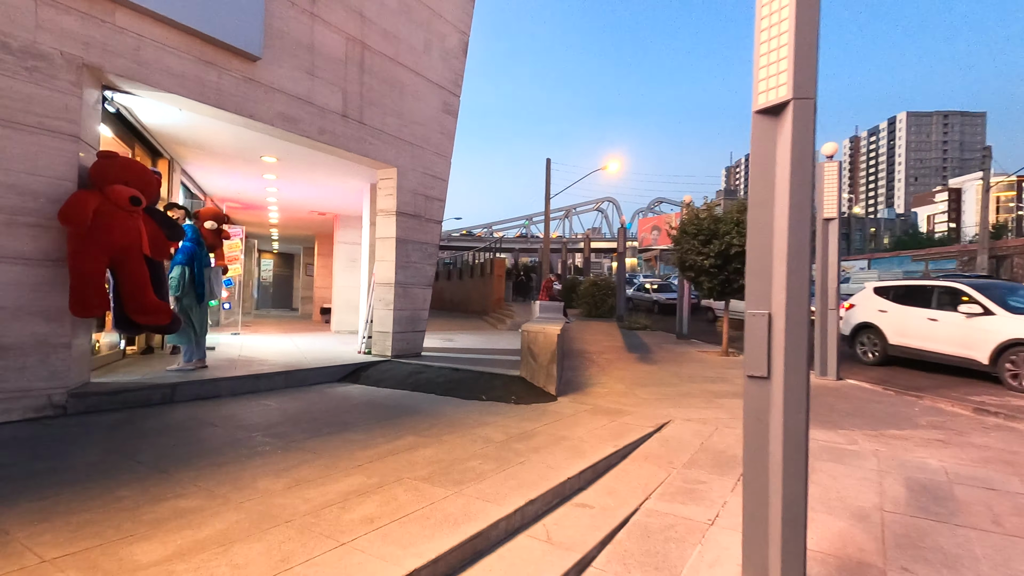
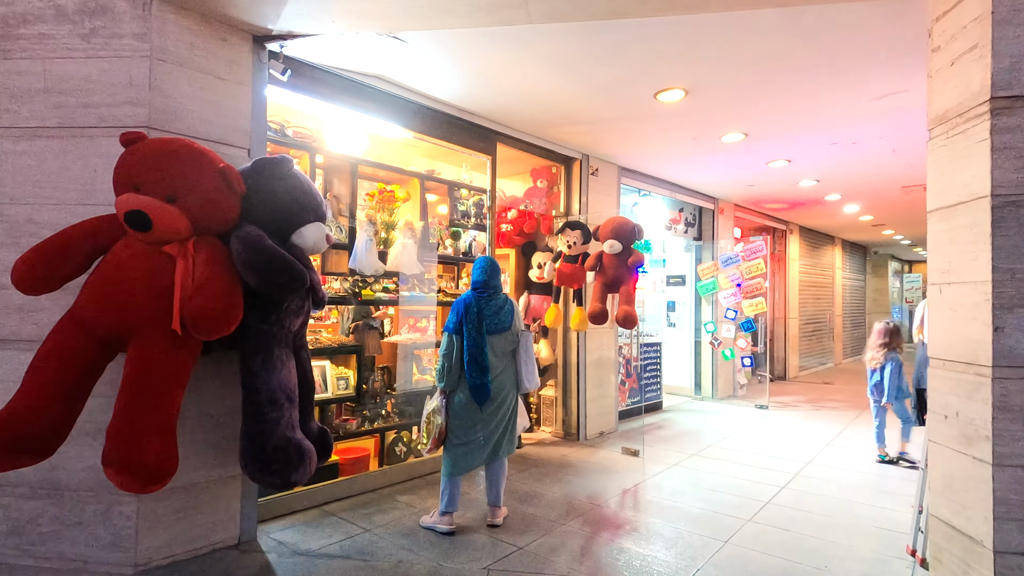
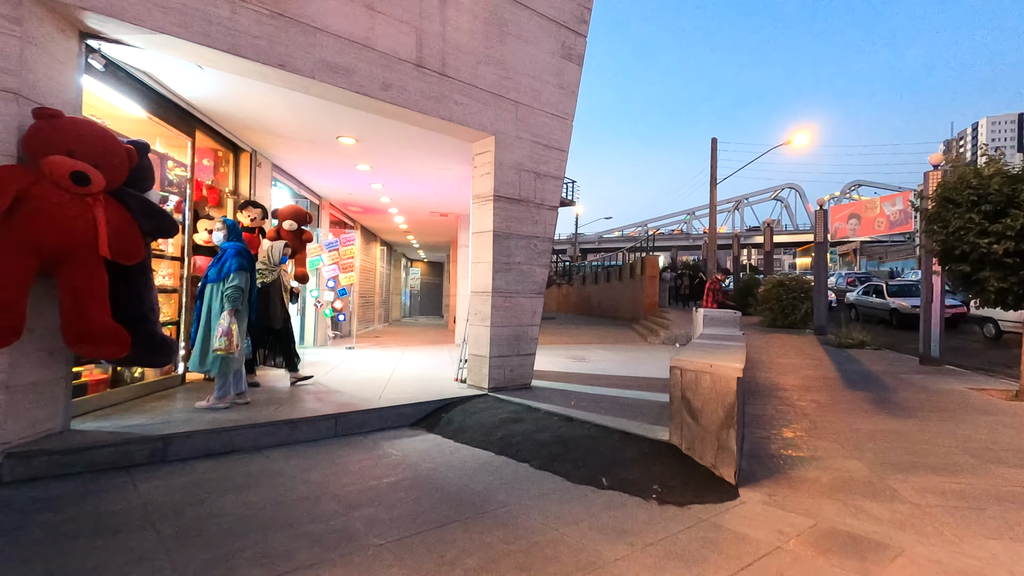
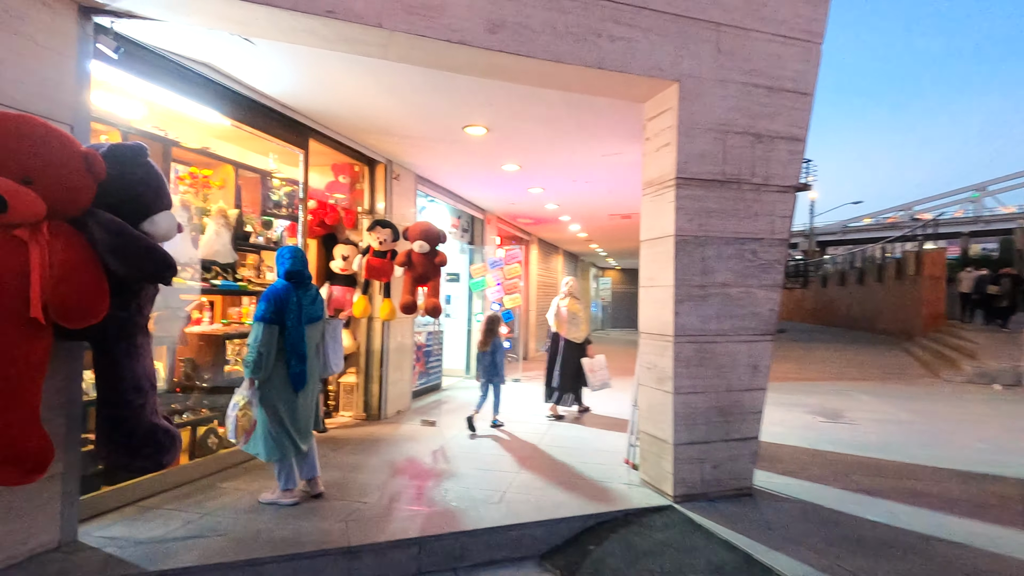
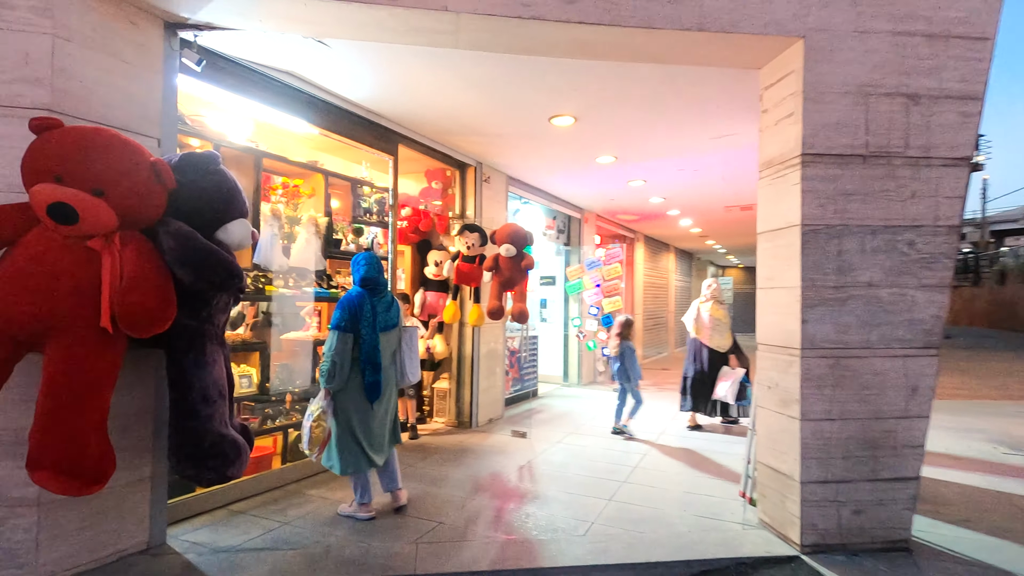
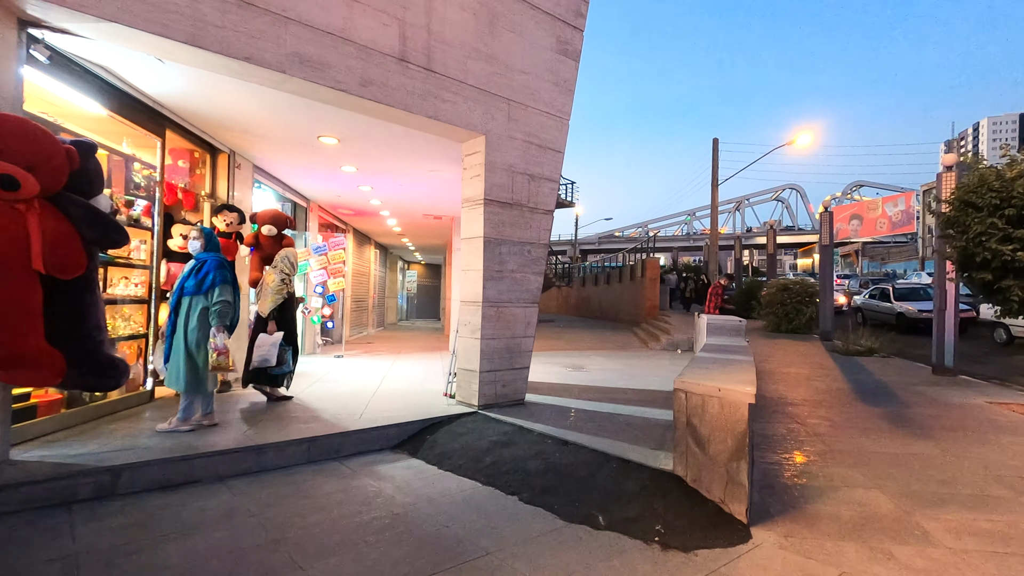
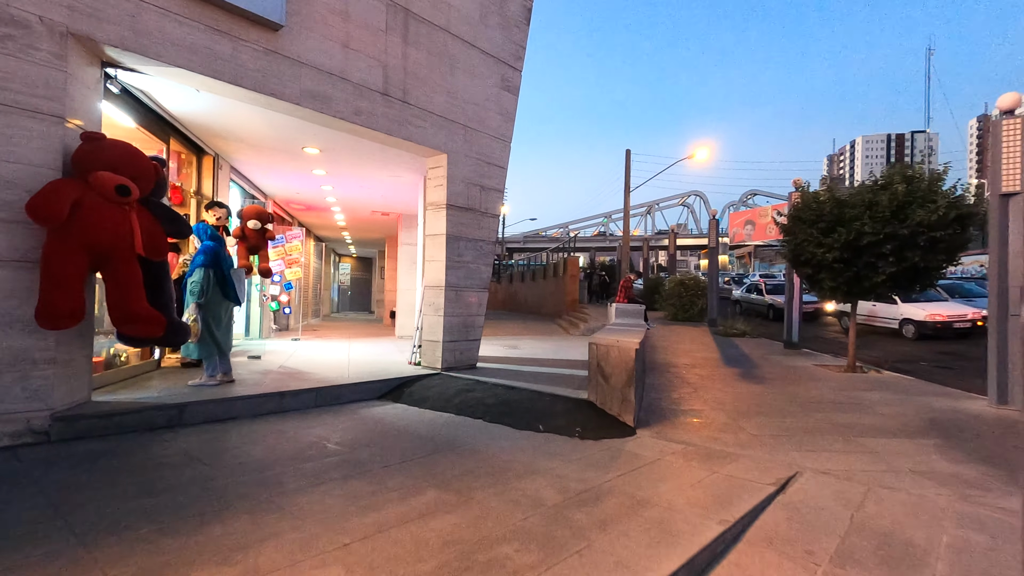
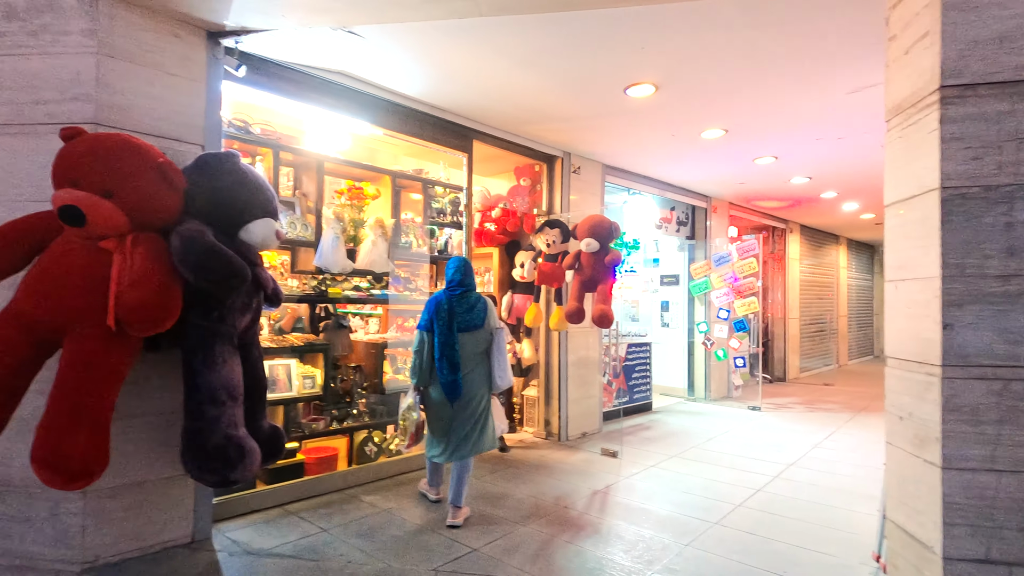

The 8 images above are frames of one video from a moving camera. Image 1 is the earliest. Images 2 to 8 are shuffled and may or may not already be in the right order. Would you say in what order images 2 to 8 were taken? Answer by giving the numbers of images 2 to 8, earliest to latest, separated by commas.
7, 3, 6, 4, 5, 2, 8
